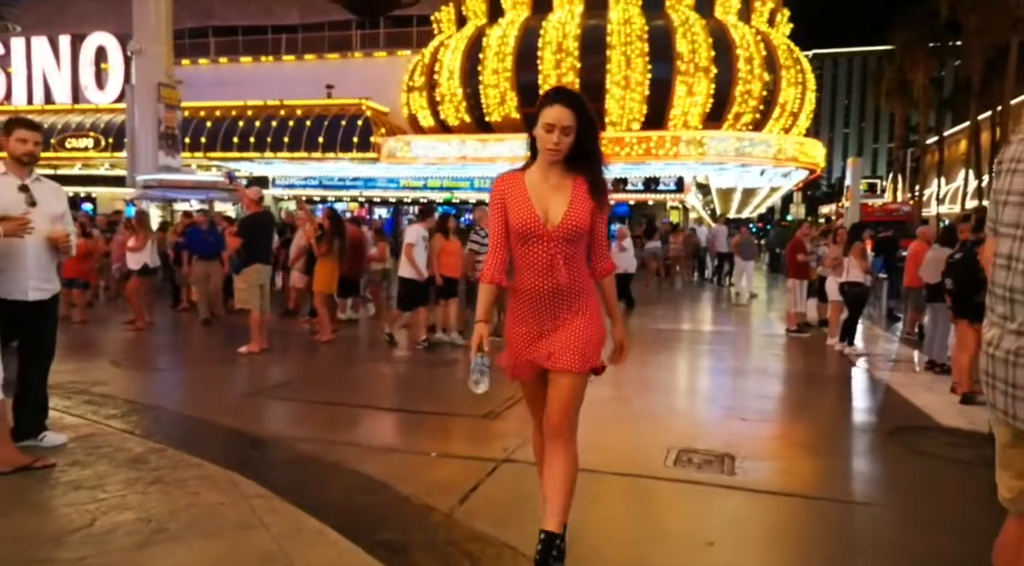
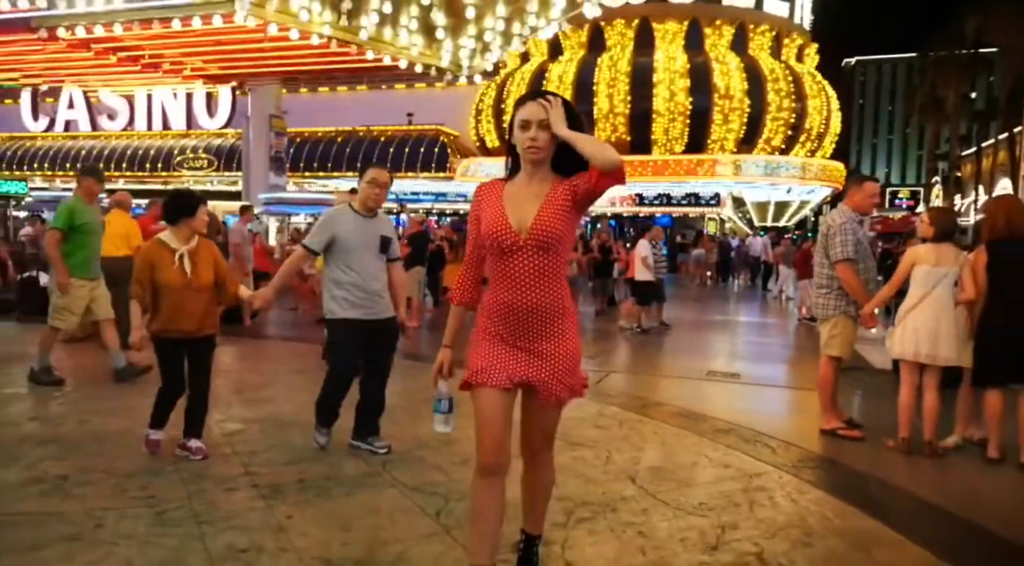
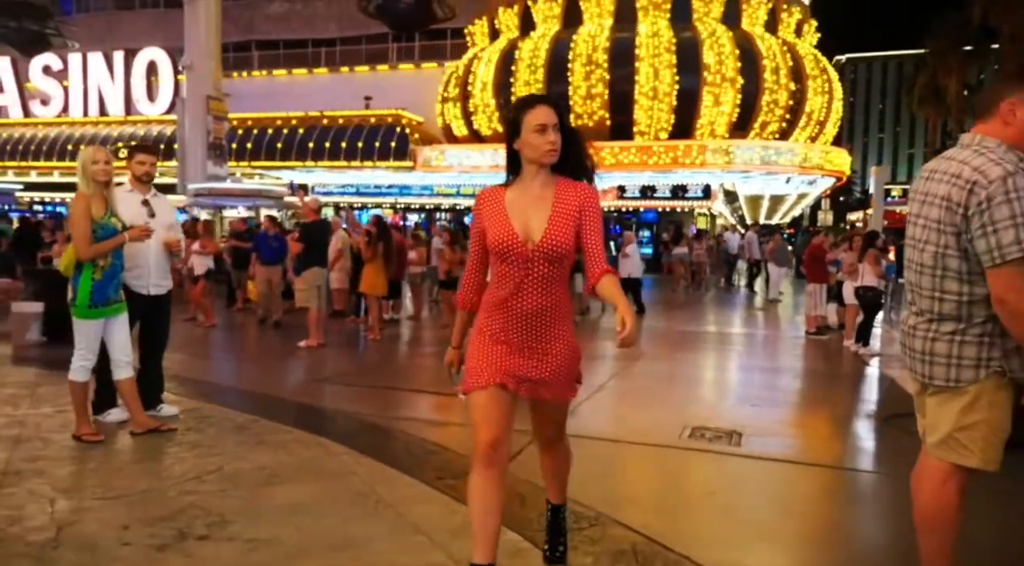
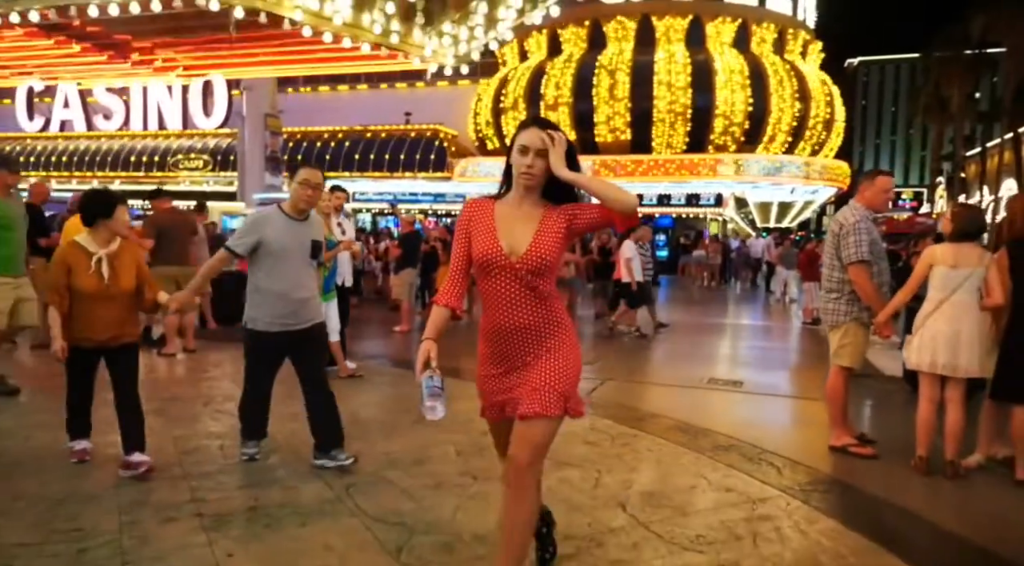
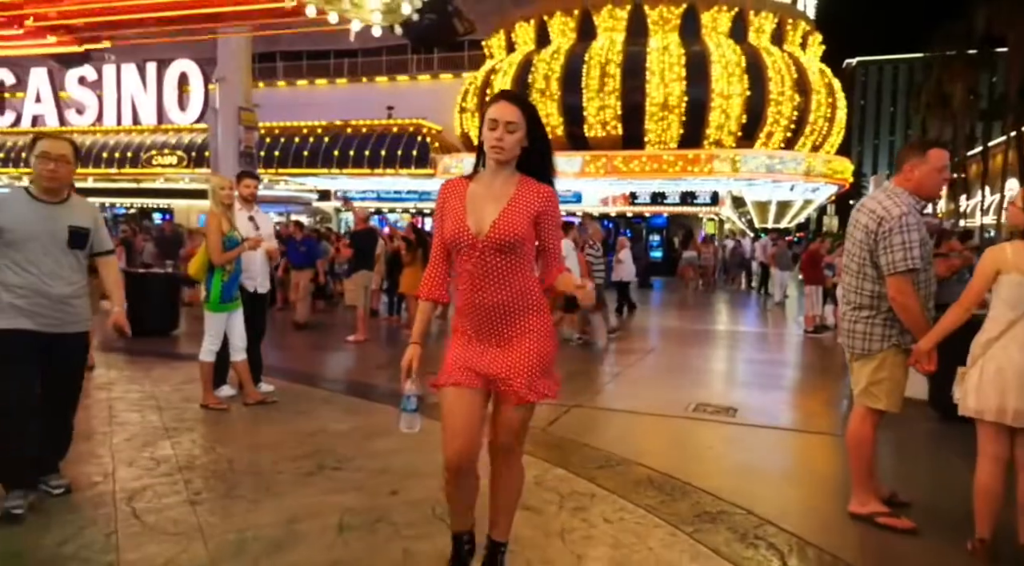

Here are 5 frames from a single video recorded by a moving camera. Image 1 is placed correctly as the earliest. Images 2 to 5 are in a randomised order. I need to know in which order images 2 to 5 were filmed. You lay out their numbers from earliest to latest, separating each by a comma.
3, 5, 4, 2
